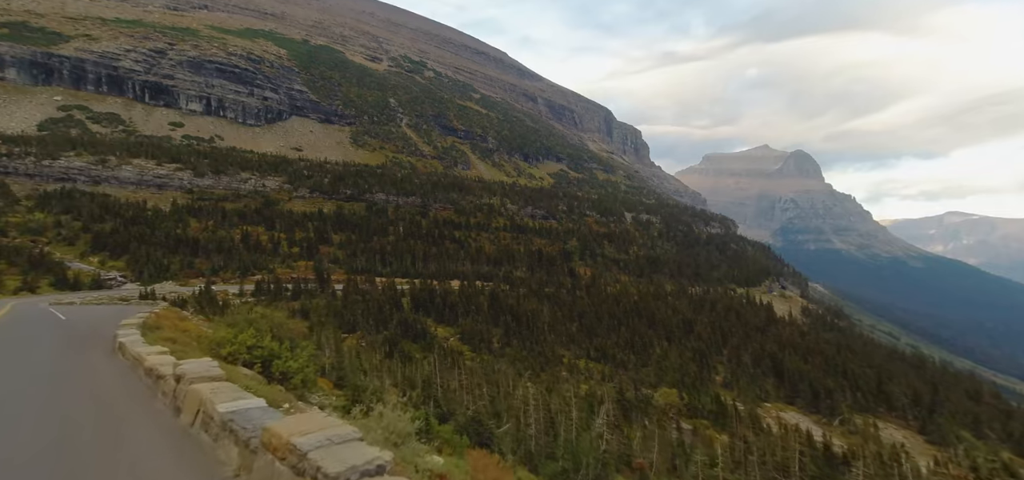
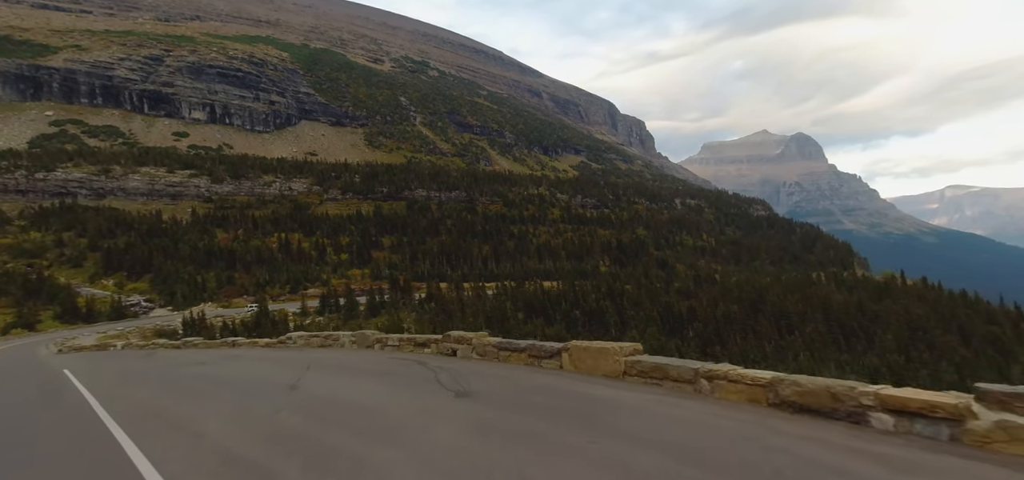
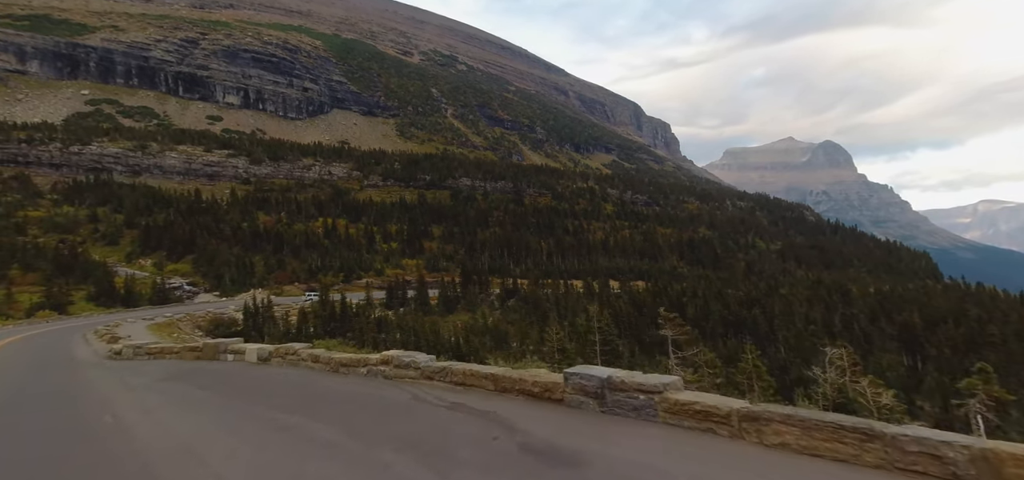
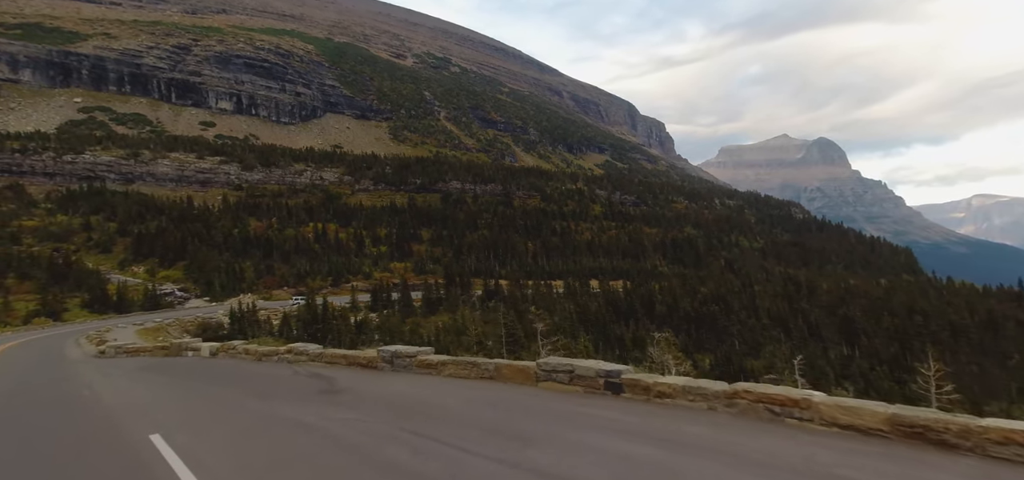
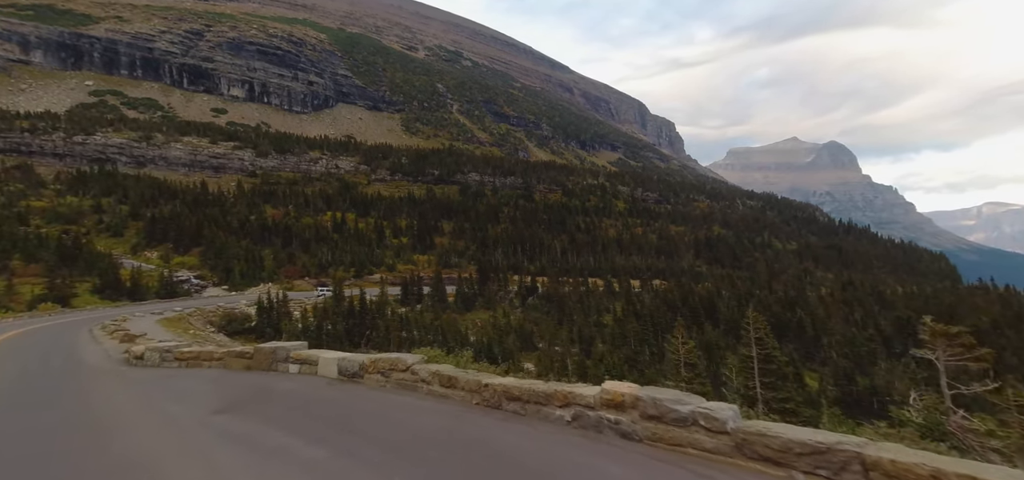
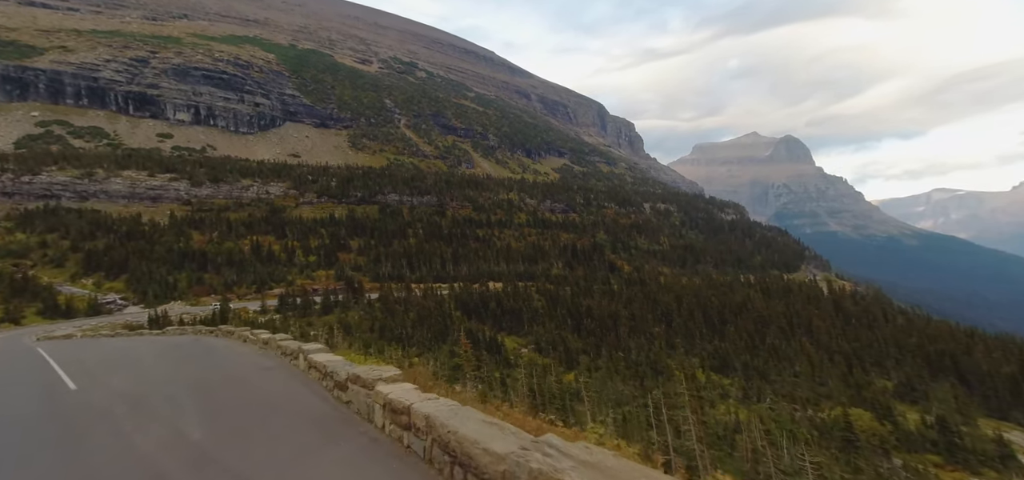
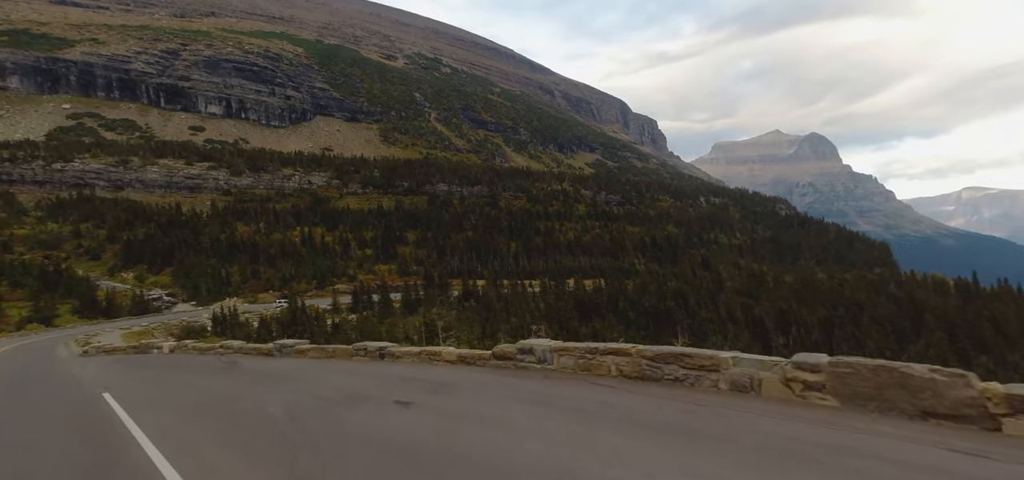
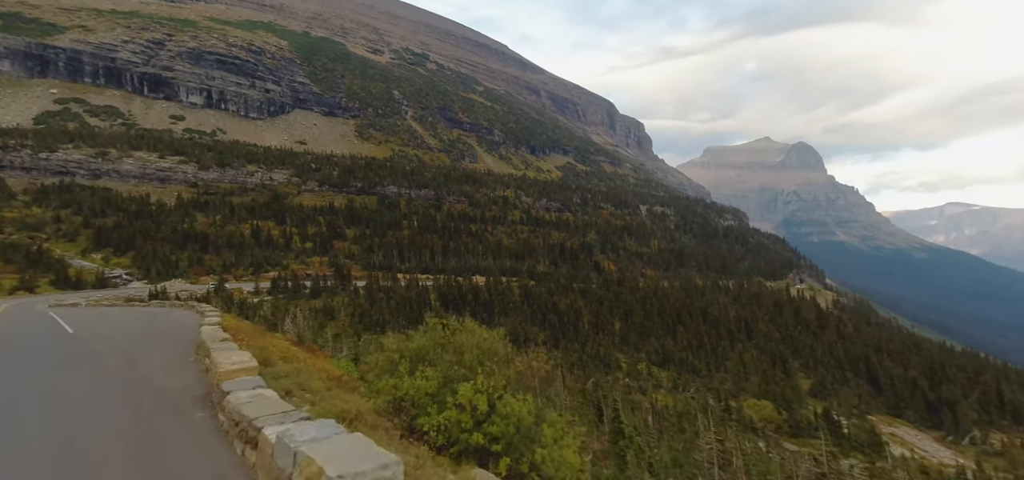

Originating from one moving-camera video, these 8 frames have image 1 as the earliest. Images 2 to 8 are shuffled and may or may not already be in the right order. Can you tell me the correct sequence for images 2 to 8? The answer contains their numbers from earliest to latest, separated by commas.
8, 6, 2, 7, 4, 3, 5
